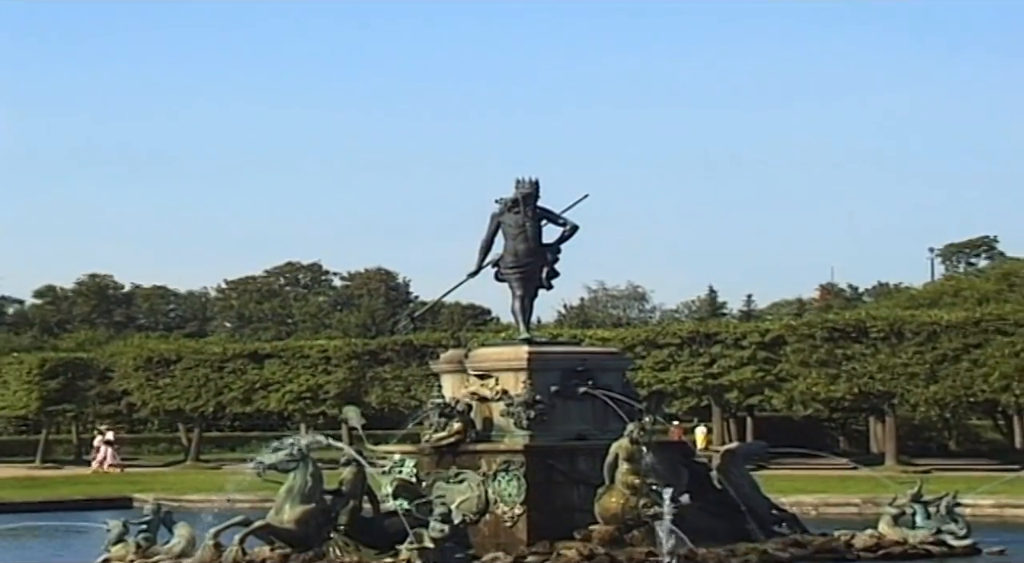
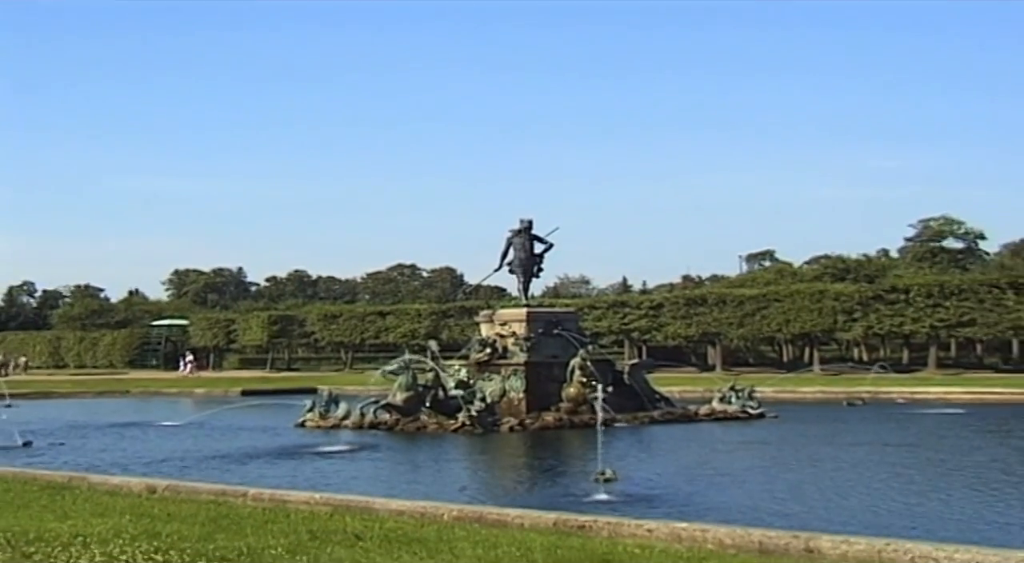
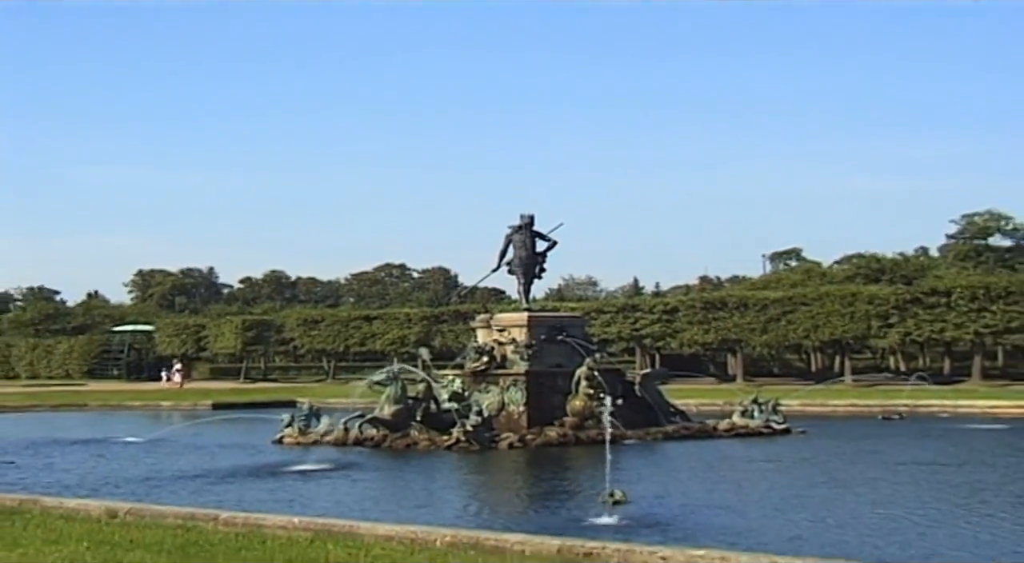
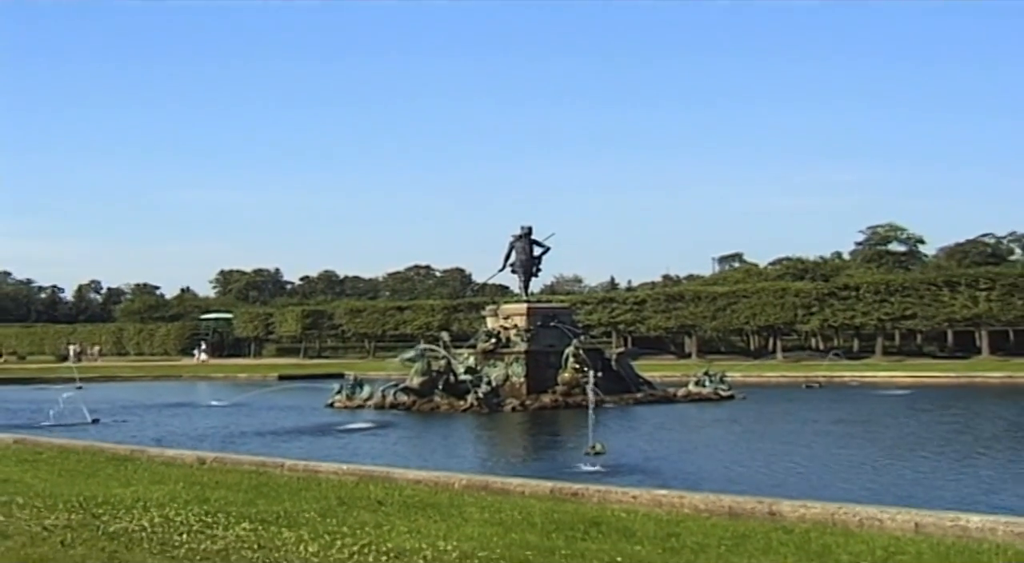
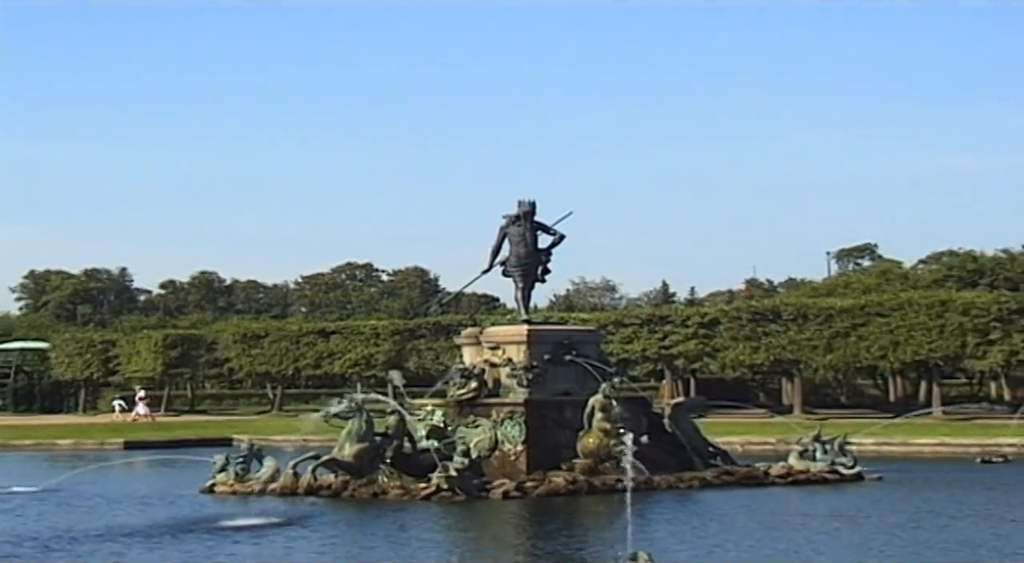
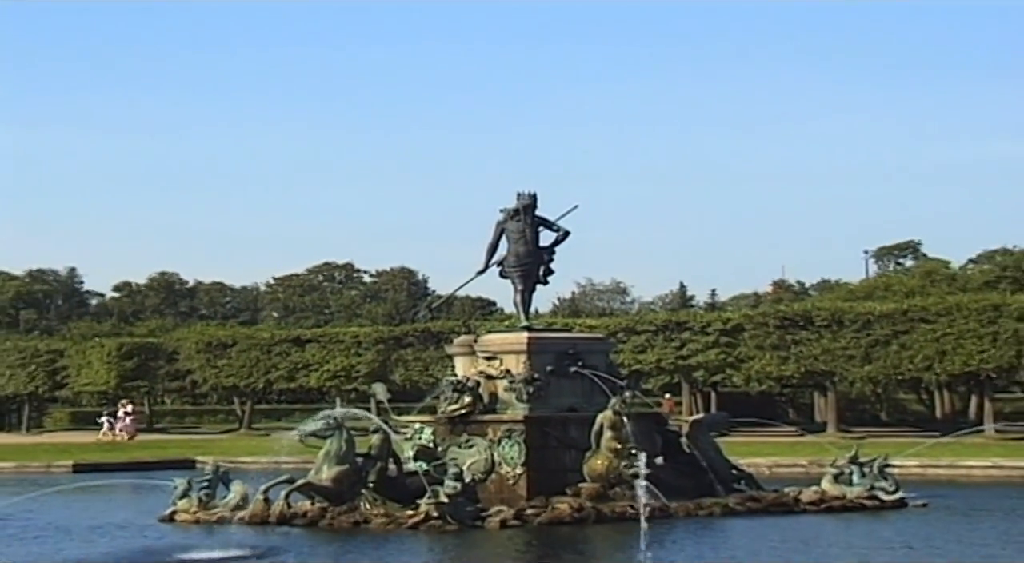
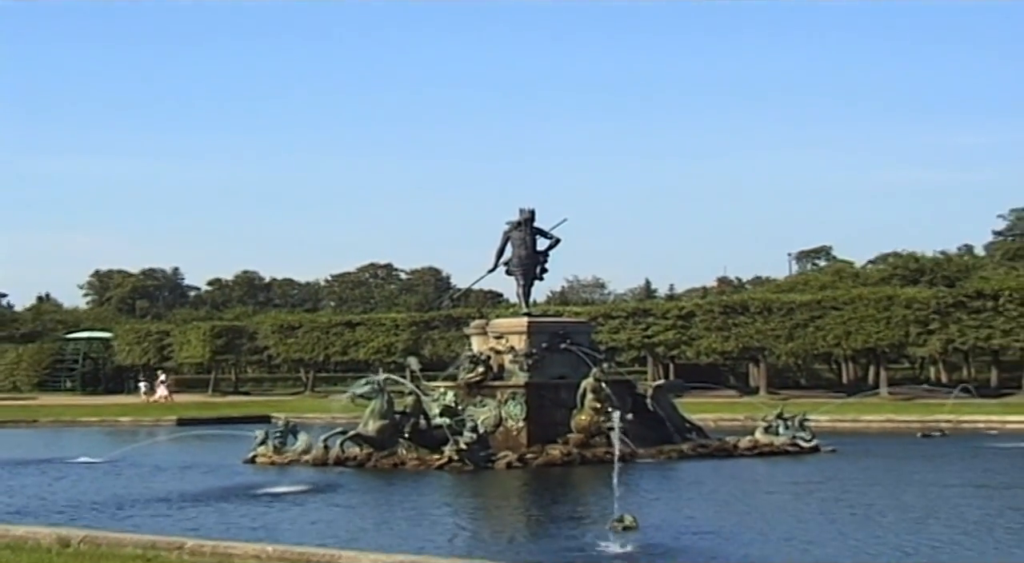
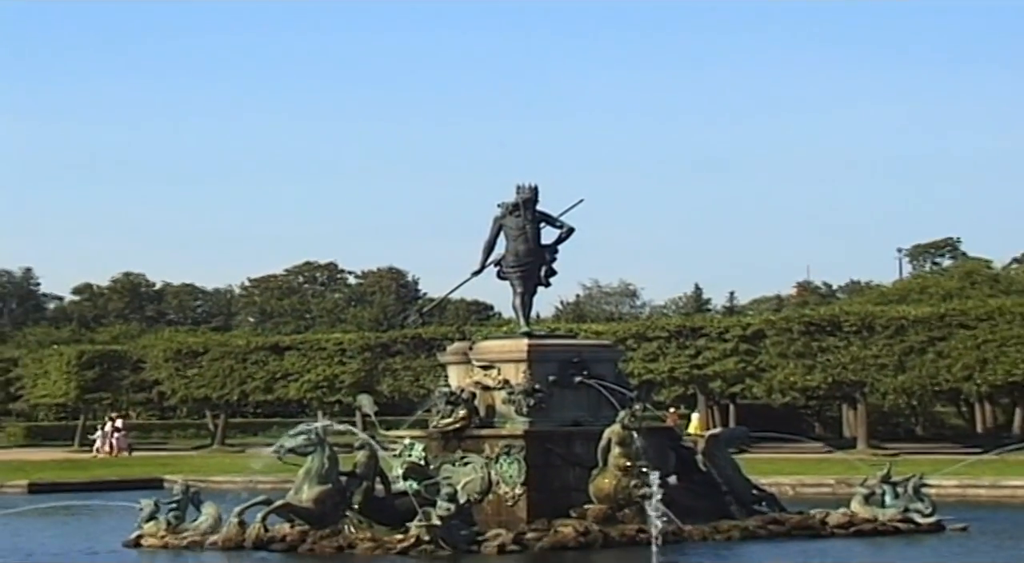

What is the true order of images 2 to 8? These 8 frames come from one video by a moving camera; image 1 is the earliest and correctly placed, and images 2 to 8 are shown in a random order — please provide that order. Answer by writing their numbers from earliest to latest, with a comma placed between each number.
8, 6, 5, 7, 3, 2, 4
